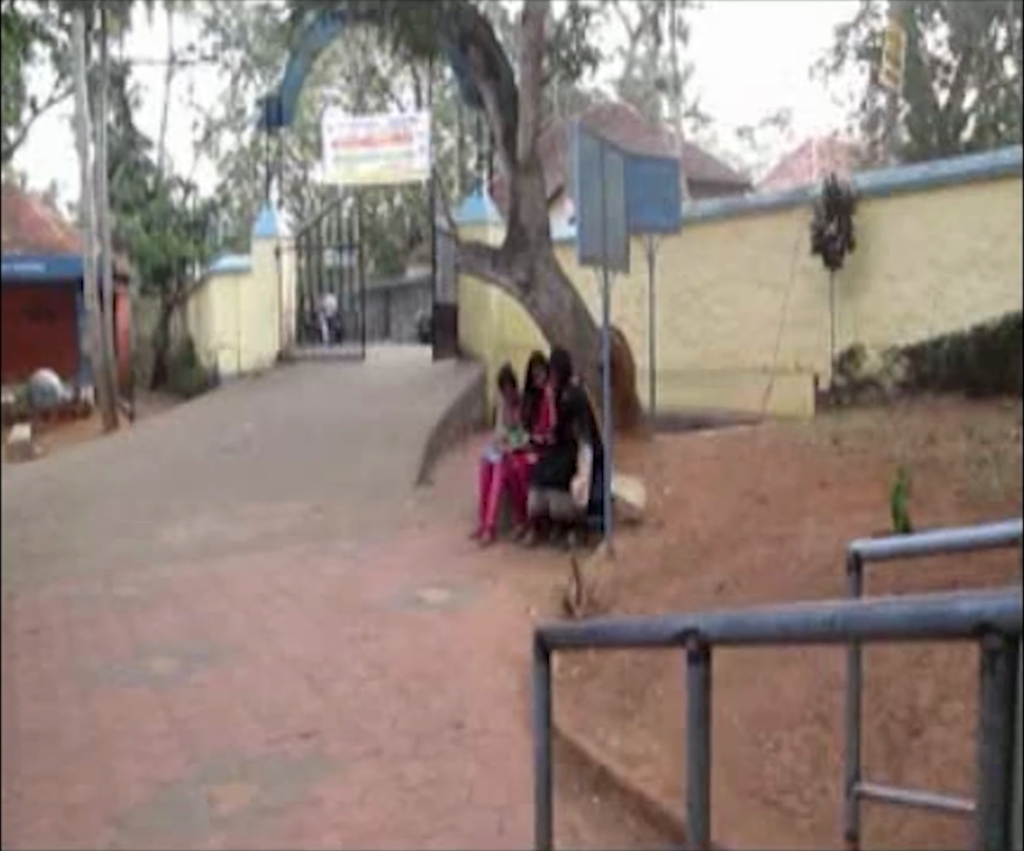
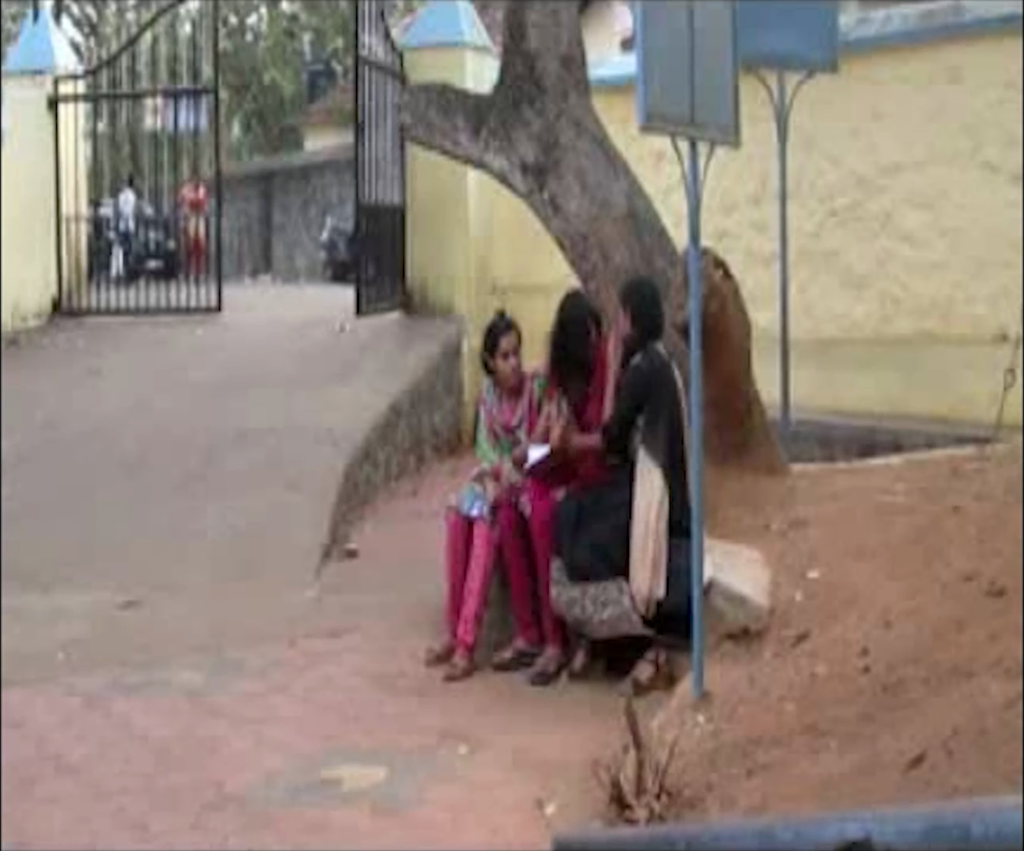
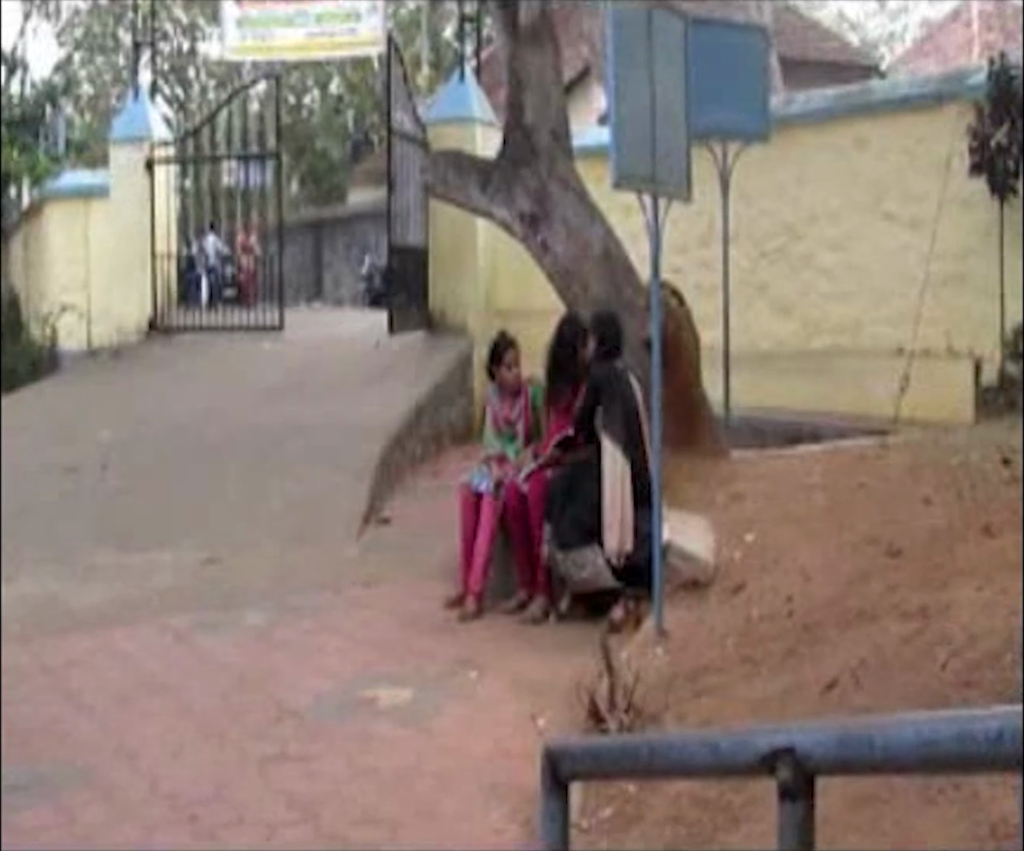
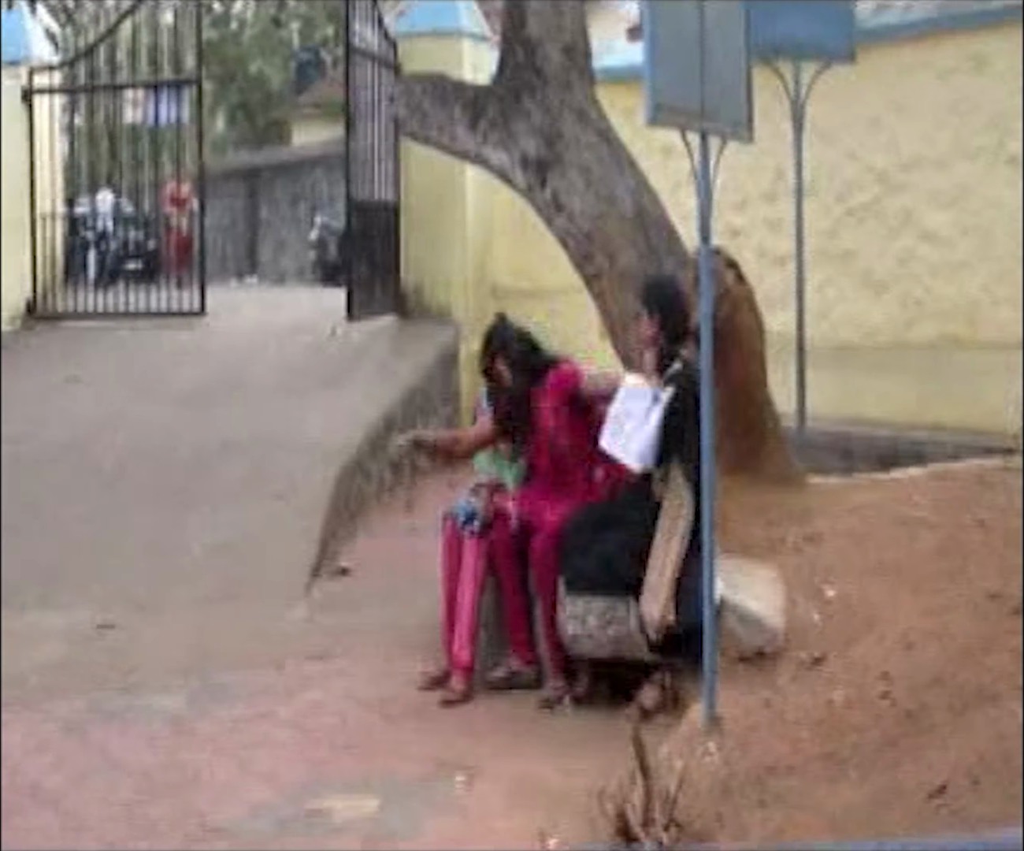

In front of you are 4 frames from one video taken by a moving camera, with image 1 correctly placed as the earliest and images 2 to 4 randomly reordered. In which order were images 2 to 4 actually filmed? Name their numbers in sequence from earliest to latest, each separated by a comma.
3, 2, 4
